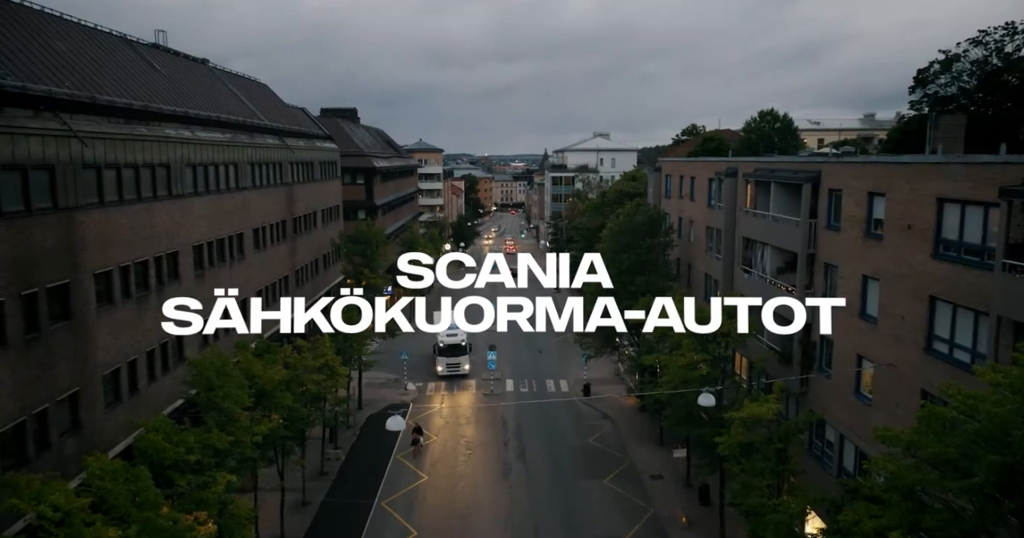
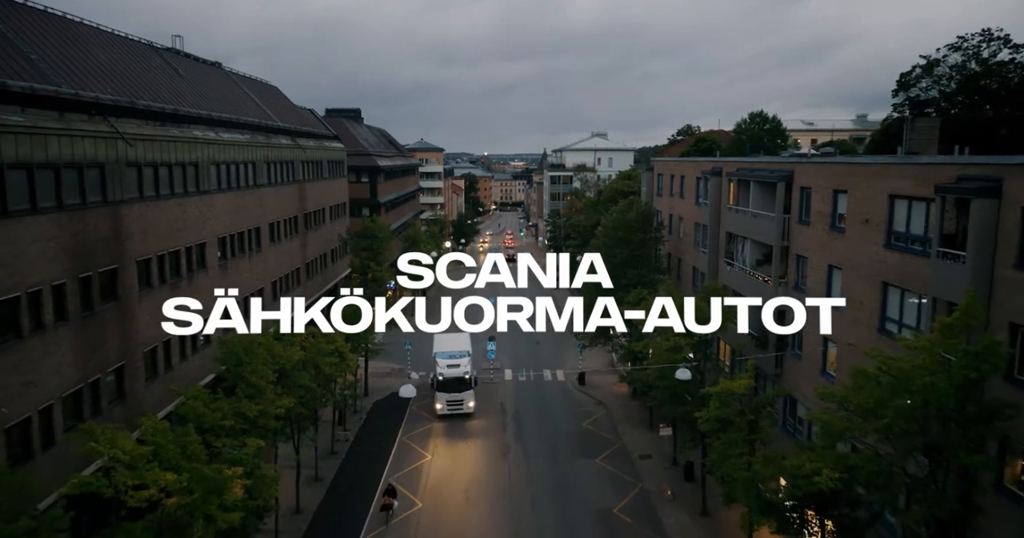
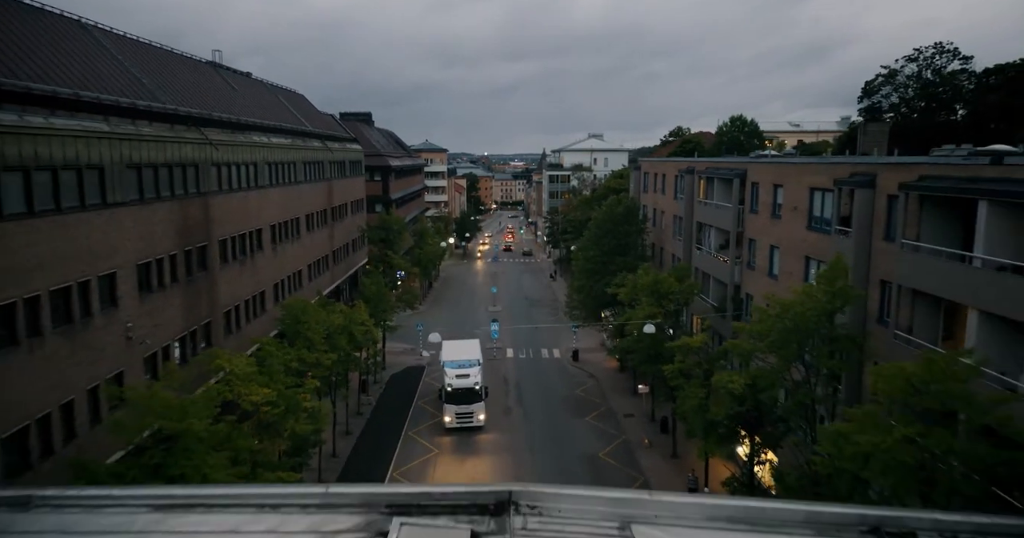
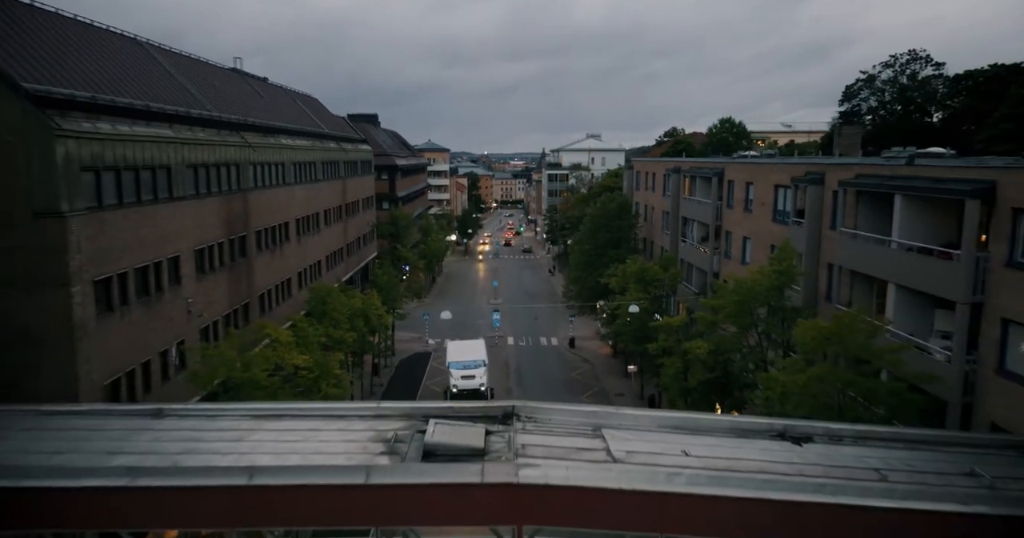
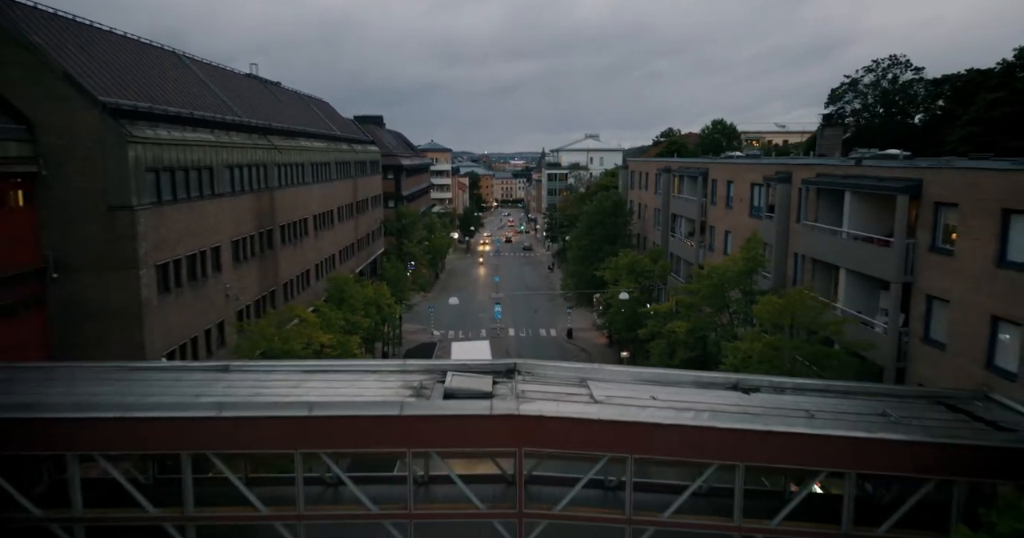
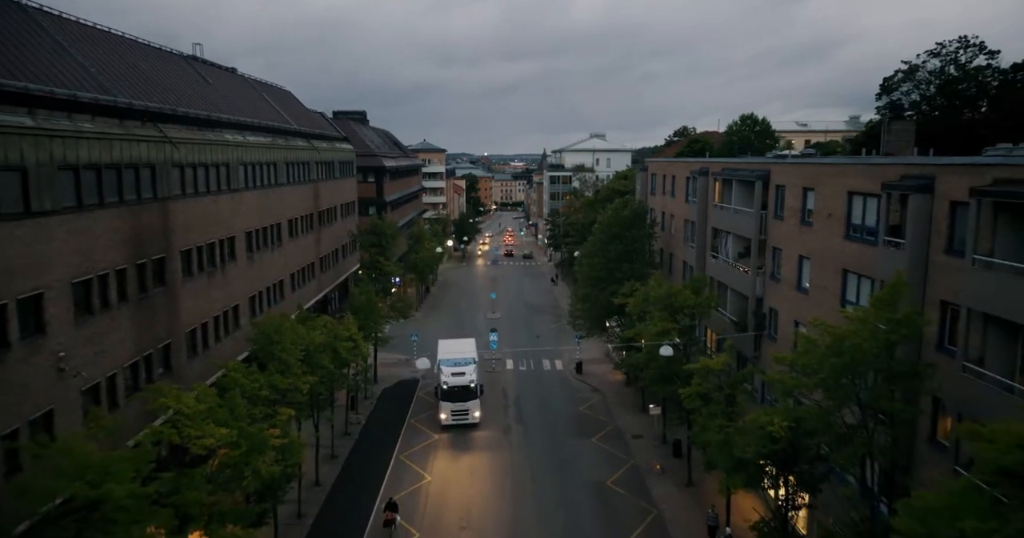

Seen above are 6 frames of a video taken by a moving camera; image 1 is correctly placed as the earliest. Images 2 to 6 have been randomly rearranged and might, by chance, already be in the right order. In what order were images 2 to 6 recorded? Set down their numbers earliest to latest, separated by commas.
2, 6, 3, 4, 5
